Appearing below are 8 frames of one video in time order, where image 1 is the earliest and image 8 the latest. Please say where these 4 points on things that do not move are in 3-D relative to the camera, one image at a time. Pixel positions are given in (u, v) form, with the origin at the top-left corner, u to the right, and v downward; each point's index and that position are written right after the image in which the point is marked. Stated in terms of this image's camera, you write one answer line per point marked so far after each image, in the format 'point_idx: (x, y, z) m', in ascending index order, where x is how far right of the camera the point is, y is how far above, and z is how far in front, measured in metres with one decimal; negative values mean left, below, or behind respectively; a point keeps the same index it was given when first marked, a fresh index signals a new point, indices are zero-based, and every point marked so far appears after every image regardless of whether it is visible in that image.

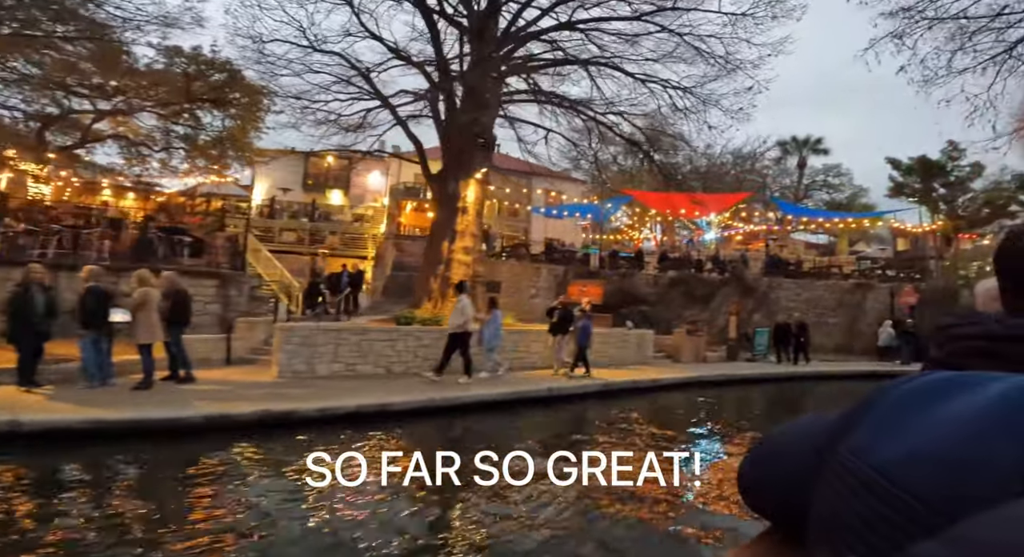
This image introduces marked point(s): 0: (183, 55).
0: (-9.3, +6.1, +16.2) m
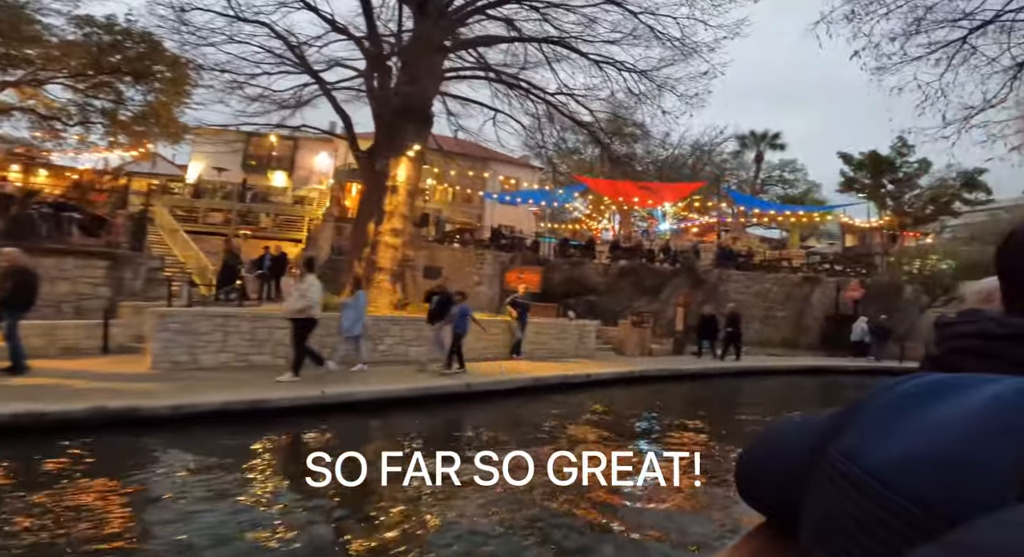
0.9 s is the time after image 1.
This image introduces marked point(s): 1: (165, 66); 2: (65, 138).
0: (-10.5, +6.6, +15.0) m
1: (-9.3, +5.8, +16.0) m
2: (-13.1, +4.2, +17.3) m
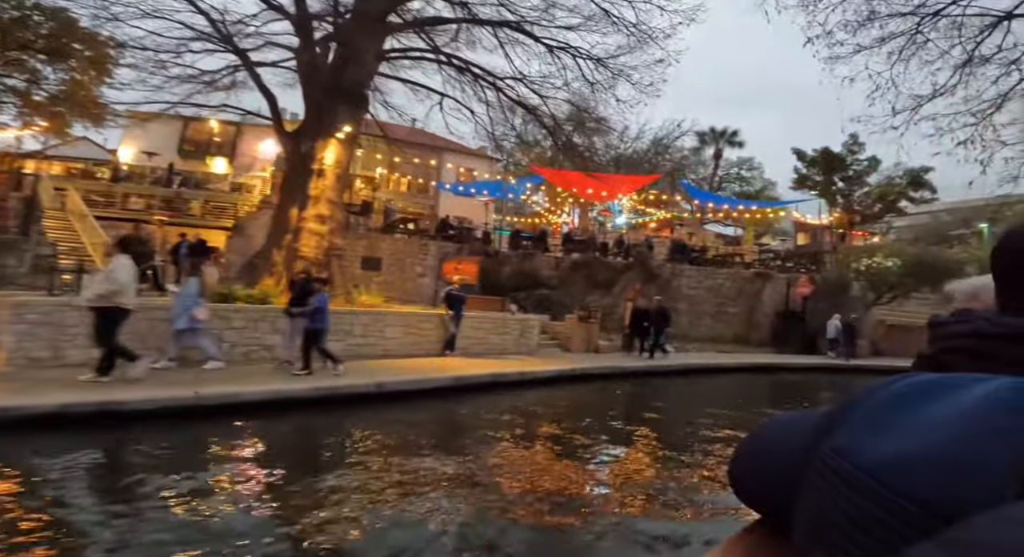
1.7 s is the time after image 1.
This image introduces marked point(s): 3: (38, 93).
0: (-11.5, +6.8, +13.9) m
1: (-10.5, +6.0, +14.9) m
2: (-14.4, +4.5, +16.0) m
3: (-11.9, +4.9, +15.2) m
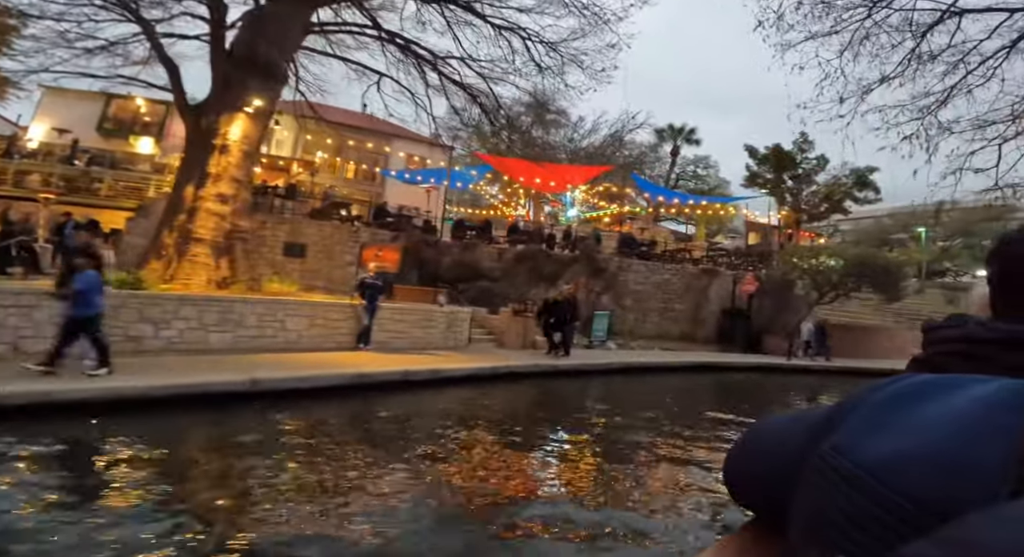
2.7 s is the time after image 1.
0: (-12.6, +7.2, +12.4) m
1: (-11.6, +6.4, +13.6) m
2: (-15.6, +4.9, +14.3) m
3: (-13.1, +5.3, +13.7) m
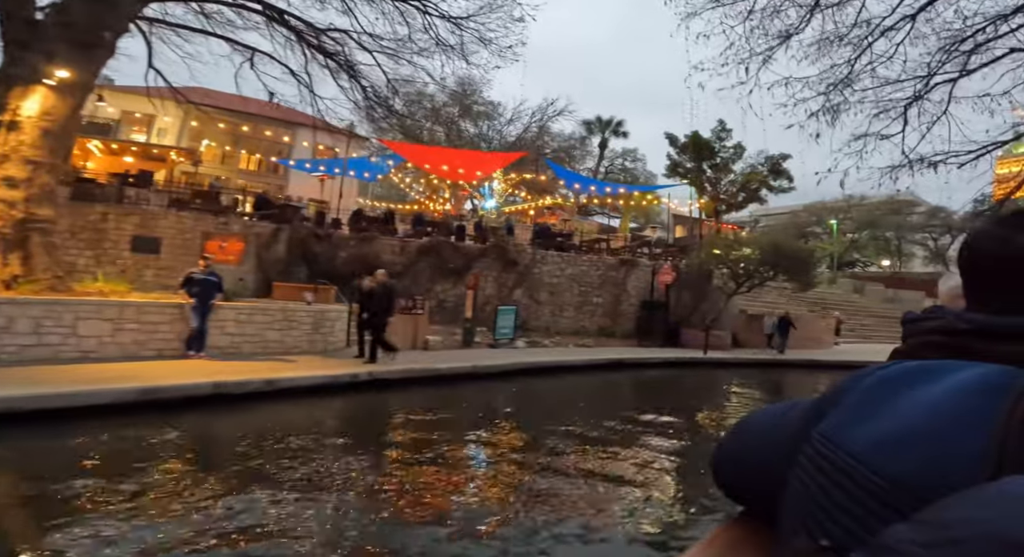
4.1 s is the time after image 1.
0: (-14.3, +7.1, +10.1) m
1: (-13.5, +6.3, +11.4) m
2: (-17.5, +4.8, +11.5) m
3: (-15.0, +5.2, +11.3) m
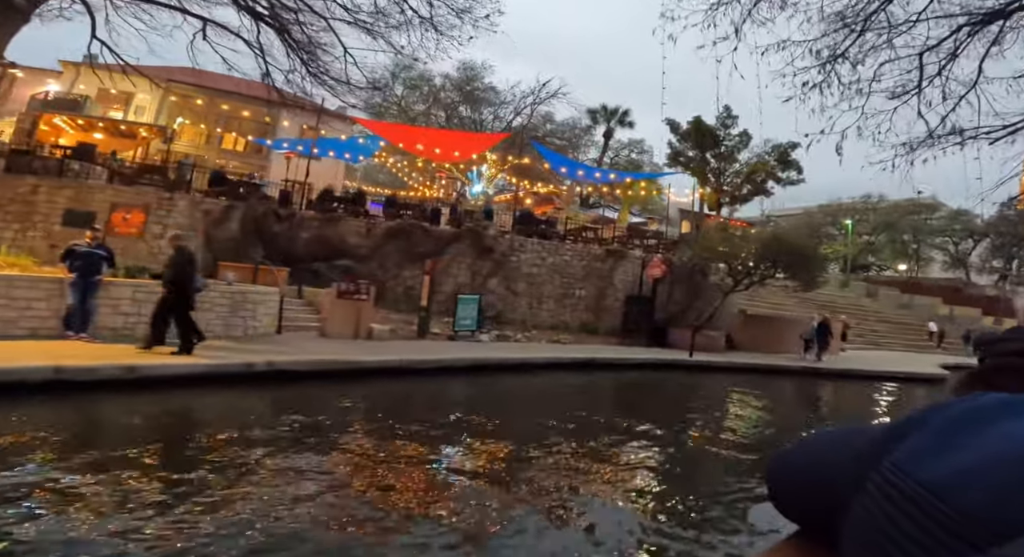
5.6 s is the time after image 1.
0: (-14.1, +7.7, +10.0) m
1: (-13.3, +6.9, +11.3) m
2: (-17.4, +5.5, +11.5) m
3: (-14.8, +5.8, +11.2) m
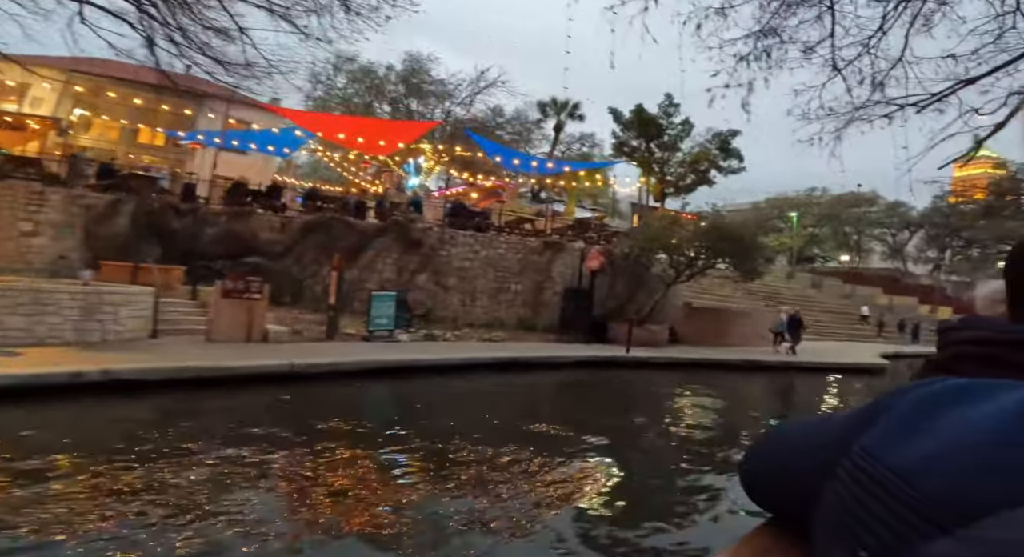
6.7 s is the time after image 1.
0: (-15.0, +7.4, +8.7) m
1: (-14.3, +6.7, +10.0) m
2: (-18.4, +5.2, +9.9) m
3: (-15.8, +5.5, +9.9) m
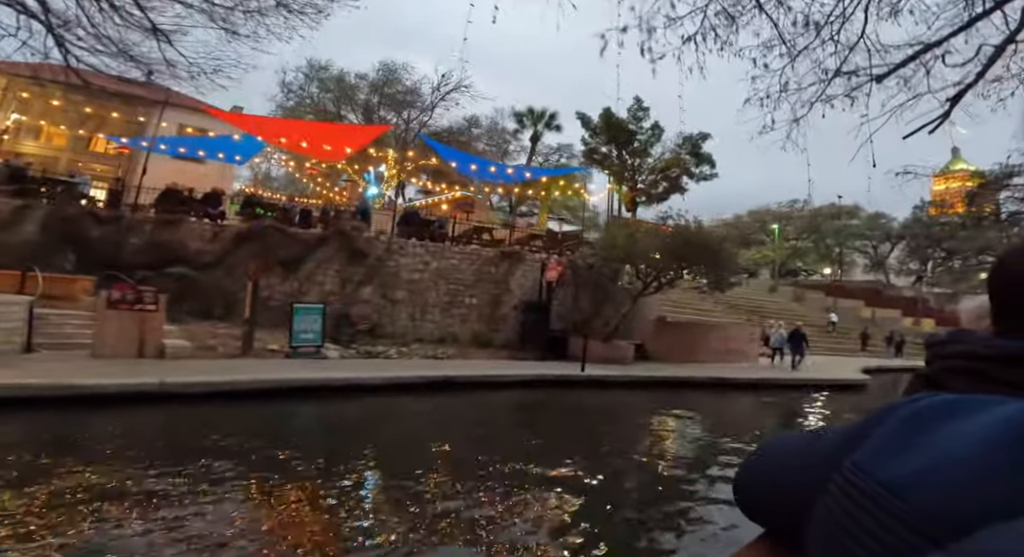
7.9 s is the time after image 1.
0: (-15.4, +7.2, +8.3) m
1: (-14.7, +6.4, +9.6) m
2: (-18.8, +4.9, +9.4) m
3: (-16.3, +5.3, +9.4) m
